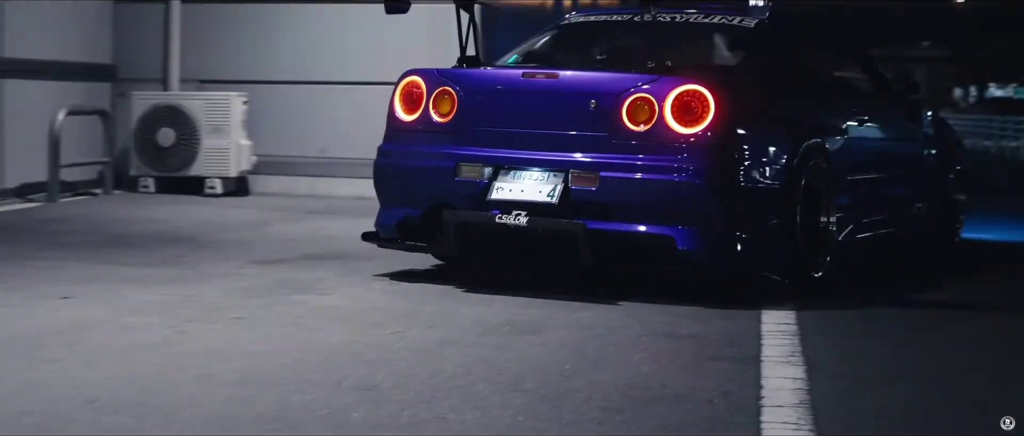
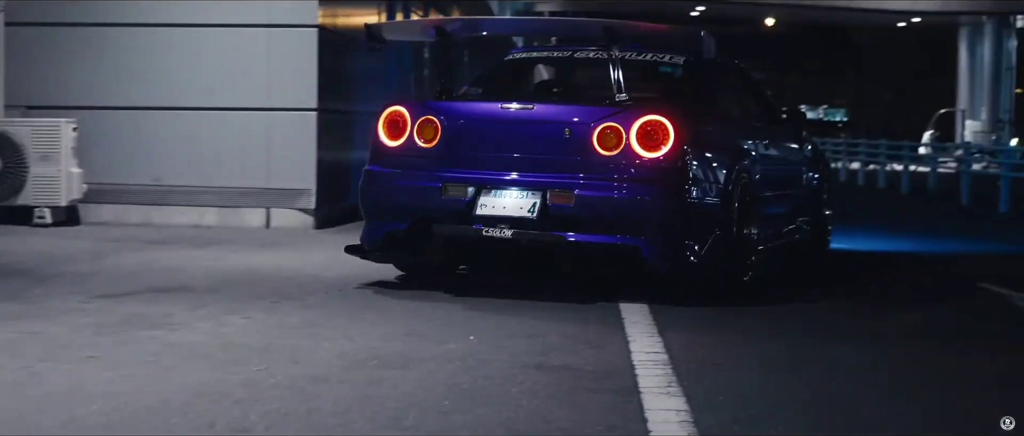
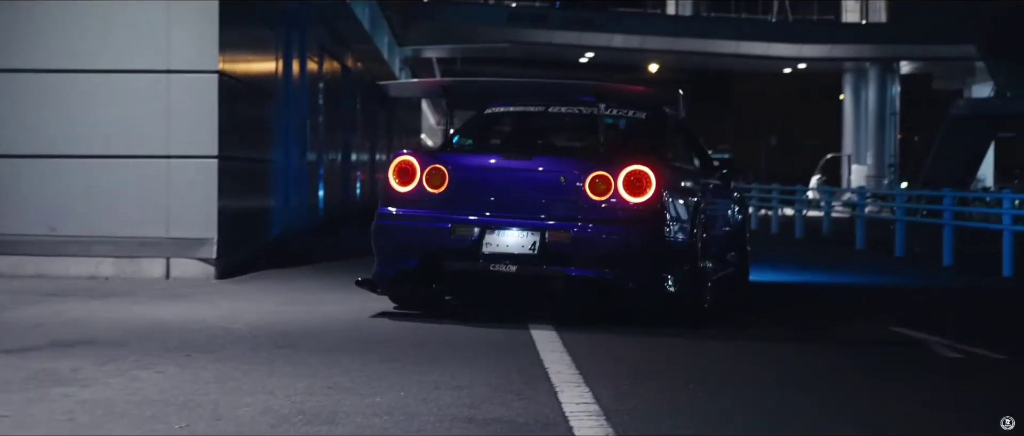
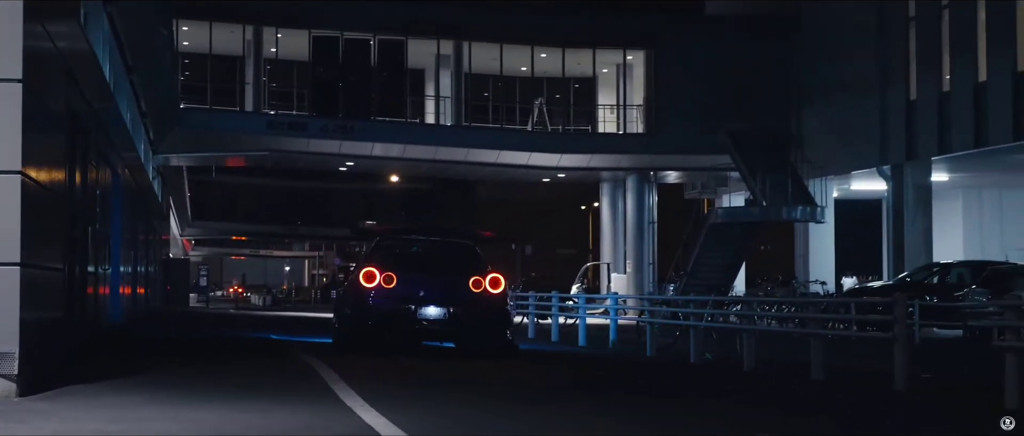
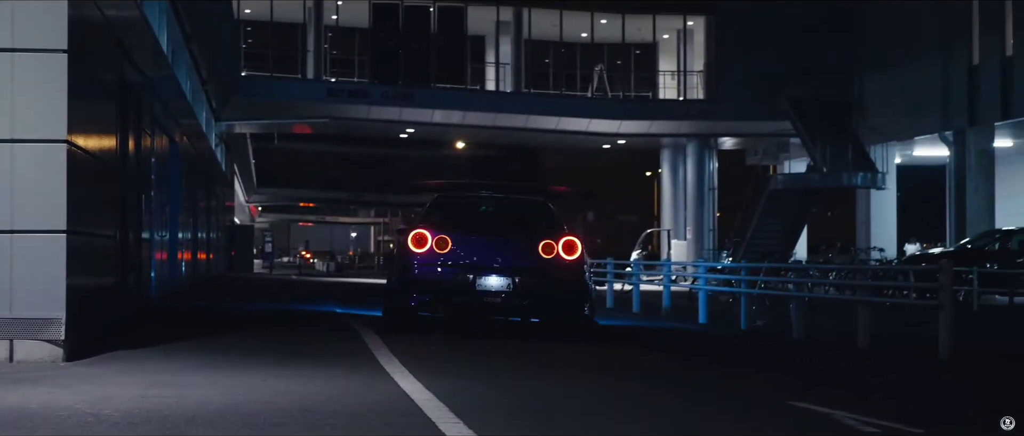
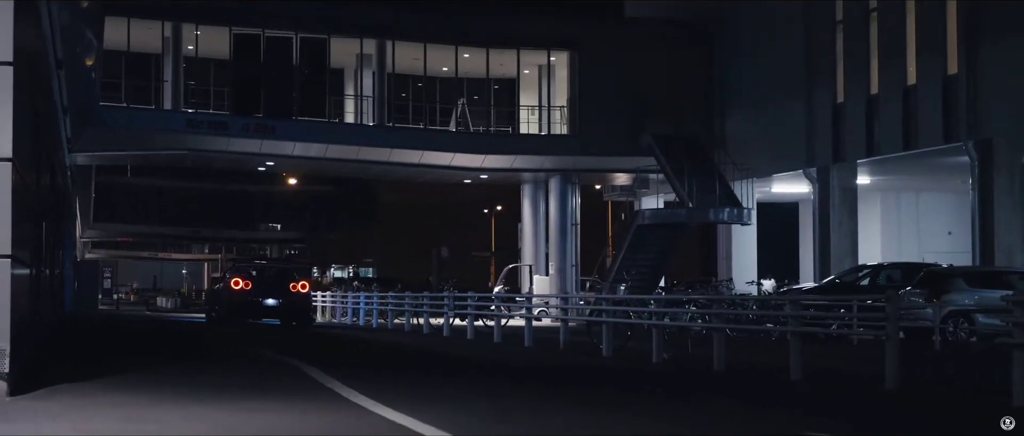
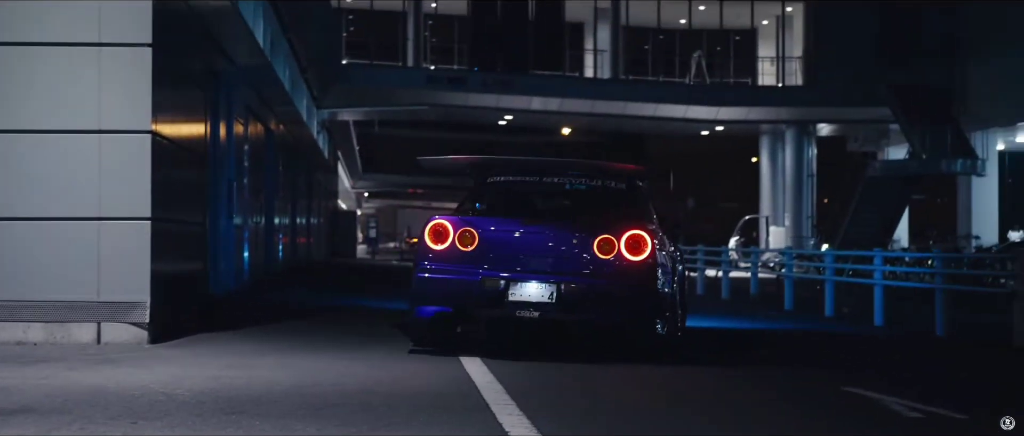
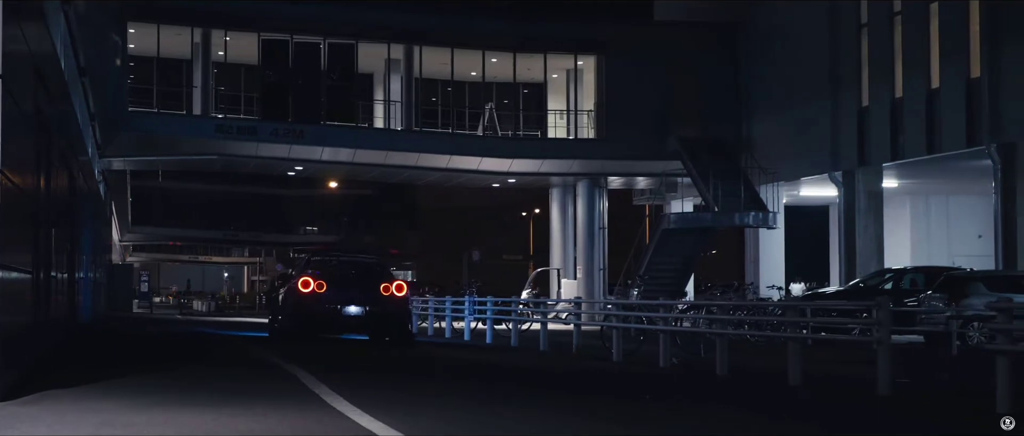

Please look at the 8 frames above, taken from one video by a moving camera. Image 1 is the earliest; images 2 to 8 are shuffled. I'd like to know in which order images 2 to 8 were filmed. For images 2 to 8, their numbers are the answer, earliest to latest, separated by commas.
2, 3, 7, 5, 4, 8, 6
